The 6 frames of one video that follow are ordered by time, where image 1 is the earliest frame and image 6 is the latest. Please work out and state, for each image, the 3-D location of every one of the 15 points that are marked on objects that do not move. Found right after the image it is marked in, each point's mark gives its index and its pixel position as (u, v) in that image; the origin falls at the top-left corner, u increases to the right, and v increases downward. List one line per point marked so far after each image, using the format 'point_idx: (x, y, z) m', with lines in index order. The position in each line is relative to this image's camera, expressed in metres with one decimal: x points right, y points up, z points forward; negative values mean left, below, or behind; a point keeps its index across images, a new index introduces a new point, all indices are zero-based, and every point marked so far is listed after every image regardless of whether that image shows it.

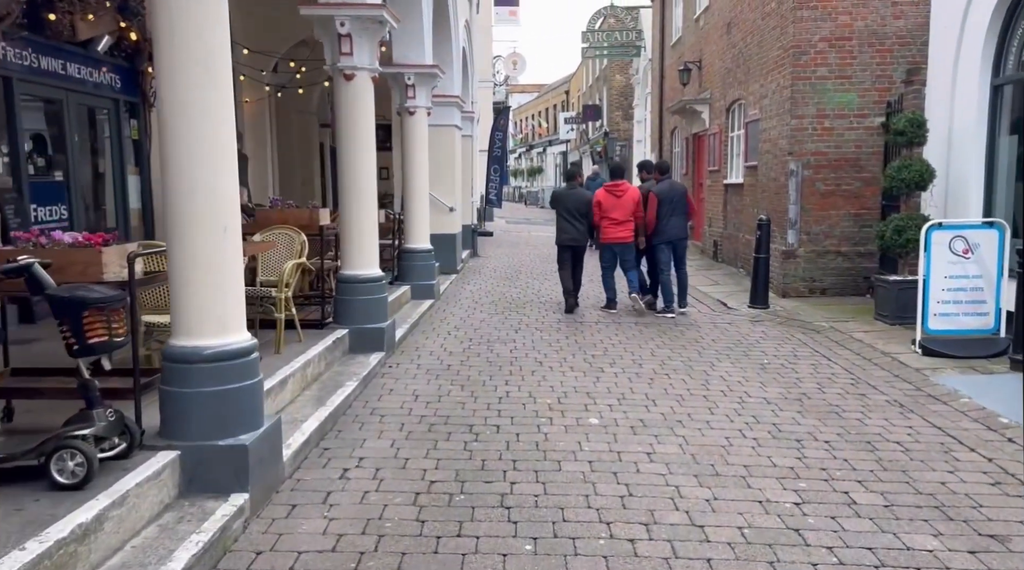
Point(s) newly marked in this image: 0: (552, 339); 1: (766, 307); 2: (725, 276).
0: (+0.4, -0.5, +8.2) m
1: (+3.0, -0.3, +10.3) m
2: (+3.4, +0.1, +13.9) m
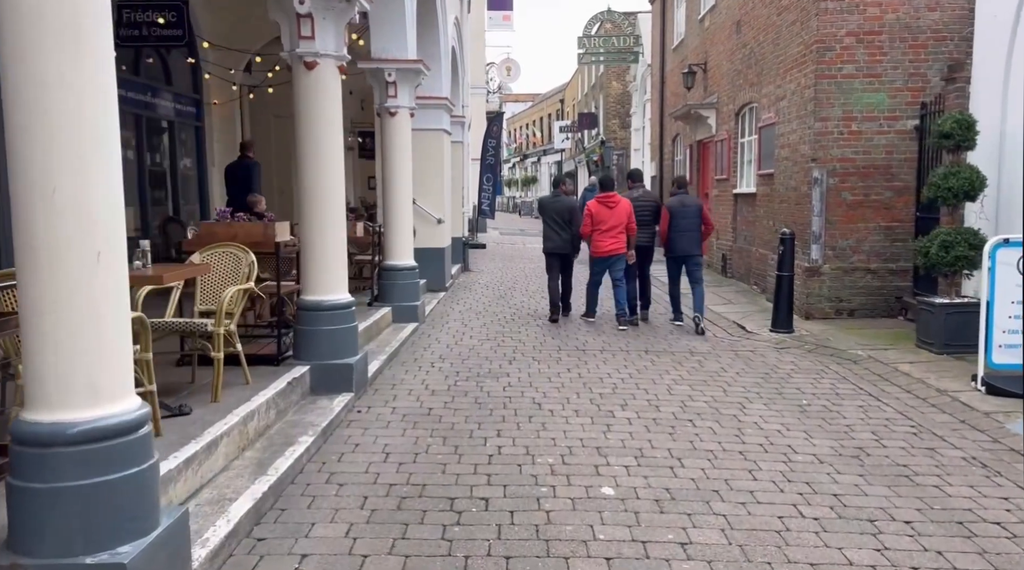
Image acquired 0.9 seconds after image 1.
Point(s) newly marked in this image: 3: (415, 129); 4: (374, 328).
0: (+0.3, -0.7, +7.1) m
1: (+2.9, -0.5, +9.2) m
2: (+3.3, -0.1, +12.8) m
3: (-1.3, +2.1, +12.0) m
4: (-1.3, -0.4, +8.0) m
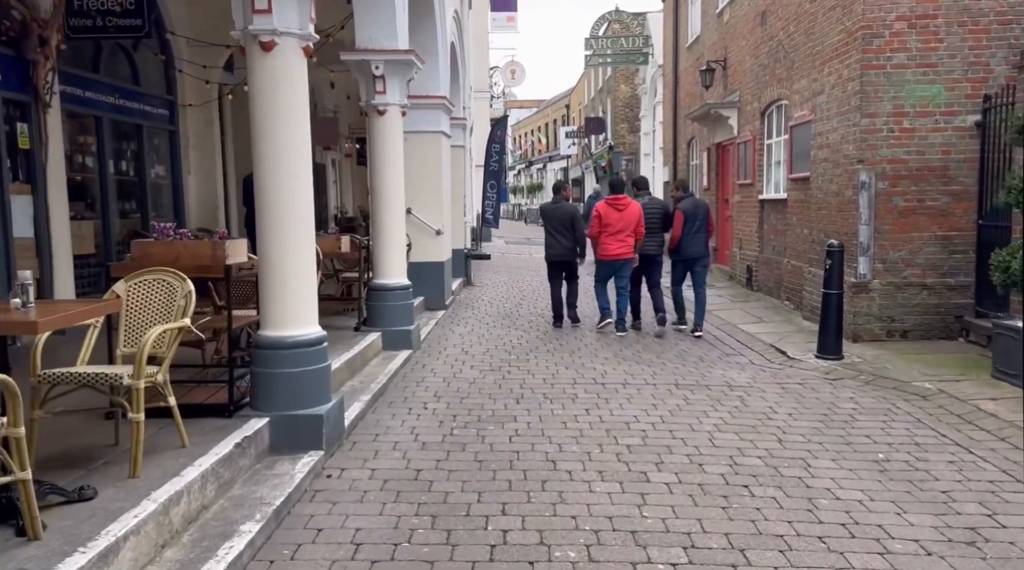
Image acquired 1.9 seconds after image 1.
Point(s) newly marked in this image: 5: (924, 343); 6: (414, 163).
0: (+0.4, -0.9, +5.9) m
1: (+3.0, -0.7, +8.0) m
2: (+3.4, -0.3, +11.6) m
3: (-1.2, +1.9, +10.8) m
4: (-1.2, -0.6, +6.9) m
5: (+4.2, -0.6, +8.8) m
6: (-1.2, +1.5, +10.9) m
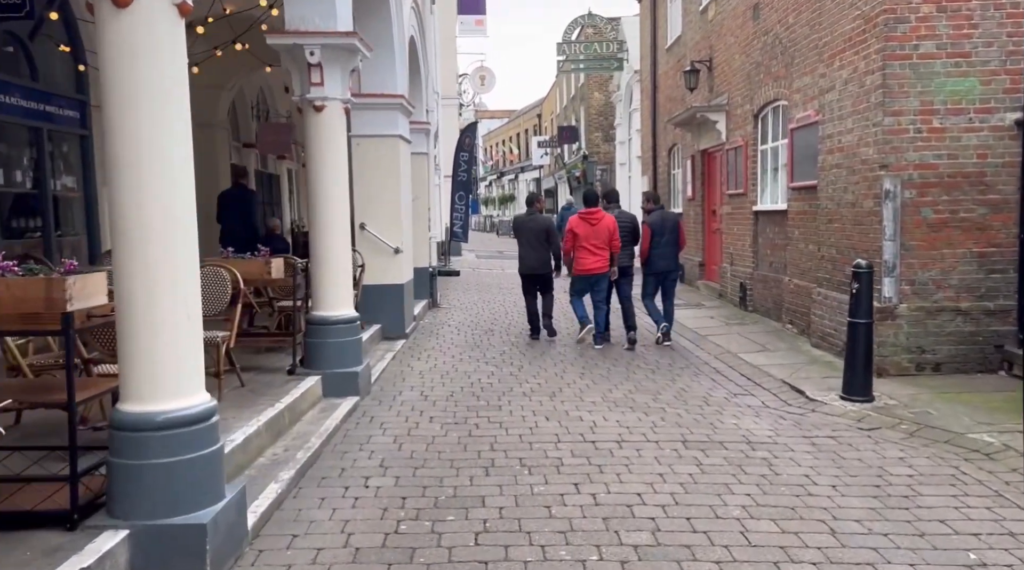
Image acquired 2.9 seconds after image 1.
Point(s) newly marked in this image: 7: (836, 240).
0: (+0.2, -1.1, +4.6) m
1: (+2.7, -0.9, +6.8) m
2: (+3.0, -0.6, +10.3) m
3: (-1.6, +1.6, +9.5) m
4: (-1.4, -0.8, +5.5) m
5: (+3.9, -0.8, +7.6) m
6: (-1.6, +1.2, +9.5) m
7: (+3.2, +0.4, +8.7) m
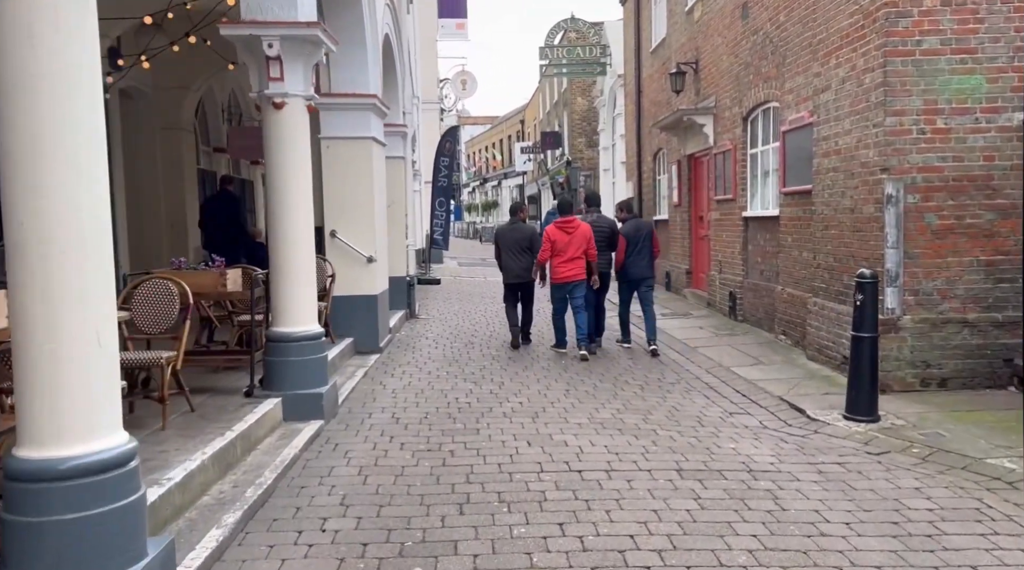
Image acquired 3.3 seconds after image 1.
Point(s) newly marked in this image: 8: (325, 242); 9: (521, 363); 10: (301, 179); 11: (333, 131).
0: (+0.1, -1.1, +4.0) m
1: (+2.6, -1.0, +6.3) m
2: (+2.8, -0.7, +9.9) m
3: (-1.8, +1.5, +8.9) m
4: (-1.5, -0.9, +4.9) m
5: (+3.7, -0.9, +7.2) m
6: (-1.8, +1.1, +9.0) m
7: (+3.0, +0.4, +8.2) m
8: (-2.0, +0.4, +9.2) m
9: (+0.1, -0.8, +8.9) m
10: (-1.5, +0.7, +6.1) m
11: (-1.8, +1.6, +8.9) m
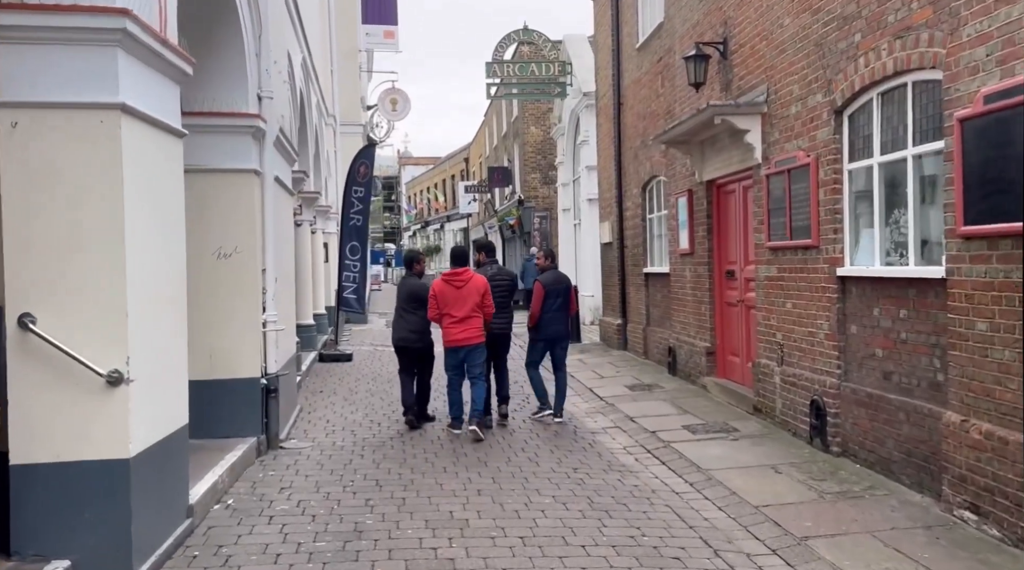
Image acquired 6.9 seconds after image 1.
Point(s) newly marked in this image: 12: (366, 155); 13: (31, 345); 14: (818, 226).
0: (+0.1, -1.6, -1.0) m
1: (+2.4, -1.5, +1.4) m
2: (+2.4, -1.4, +5.0) m
3: (-2.1, +0.8, +3.8) m
4: (-1.6, -1.4, -0.2) m
5: (+3.5, -1.5, +2.3) m
6: (-2.1, +0.4, +3.9) m
7: (+2.7, -0.3, +3.4) m
8: (-2.3, -0.3, +4.0) m
9: (-0.2, -1.5, +3.8) m
10: (-1.6, +0.2, +1.0) m
11: (-2.2, +0.9, +3.9) m
12: (-2.2, +1.9, +13.3) m
13: (-2.2, -0.3, +4.0) m
14: (+2.5, +0.5, +7.2) m
